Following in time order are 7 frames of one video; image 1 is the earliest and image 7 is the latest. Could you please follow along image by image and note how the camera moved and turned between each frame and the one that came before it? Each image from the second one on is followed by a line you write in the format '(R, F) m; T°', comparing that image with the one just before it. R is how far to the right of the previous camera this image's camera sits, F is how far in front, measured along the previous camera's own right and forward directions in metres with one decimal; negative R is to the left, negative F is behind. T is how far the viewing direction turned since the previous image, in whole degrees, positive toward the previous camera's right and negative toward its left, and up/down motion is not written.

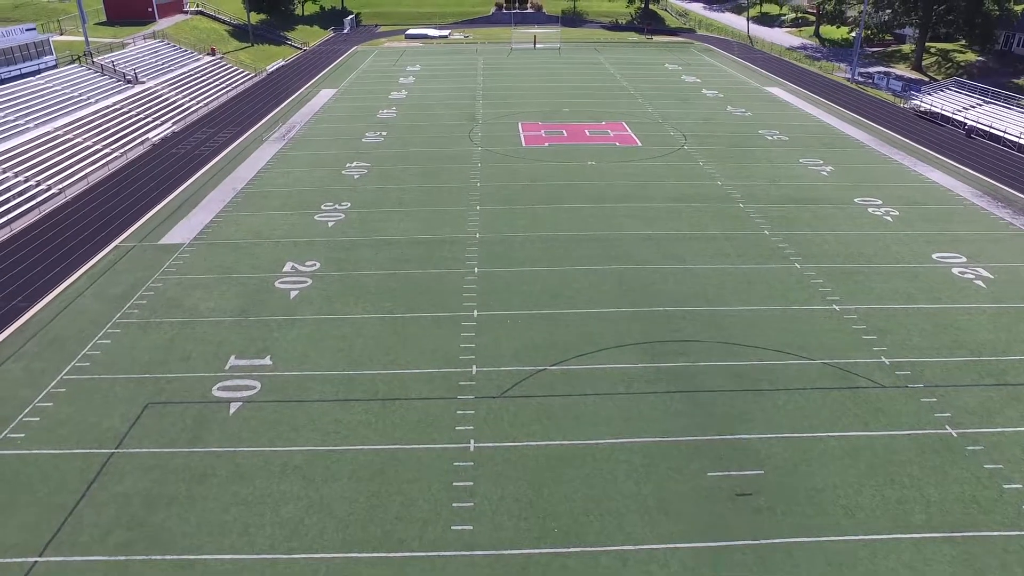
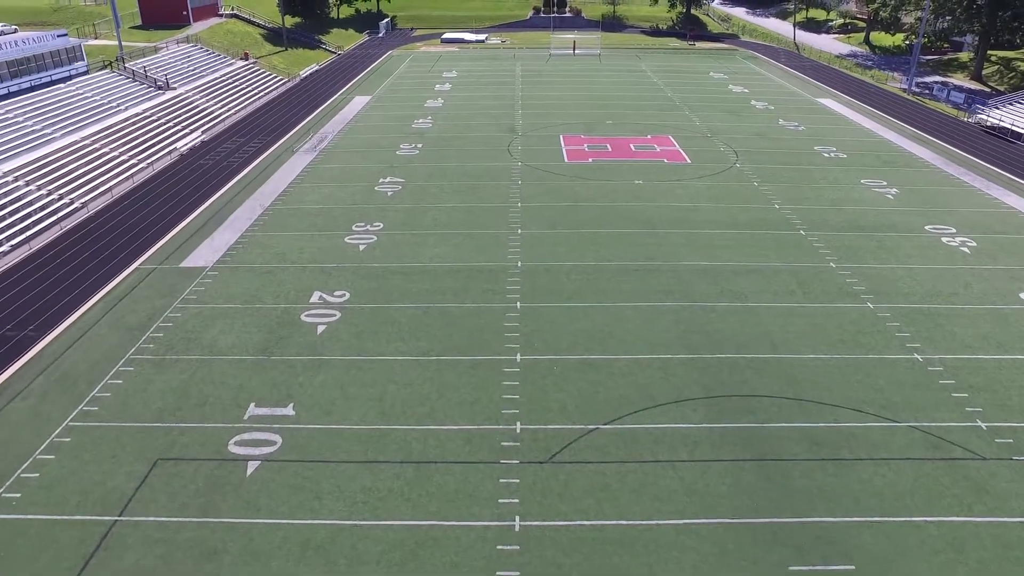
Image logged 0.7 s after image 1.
(-0.3, +1.1) m; -2°
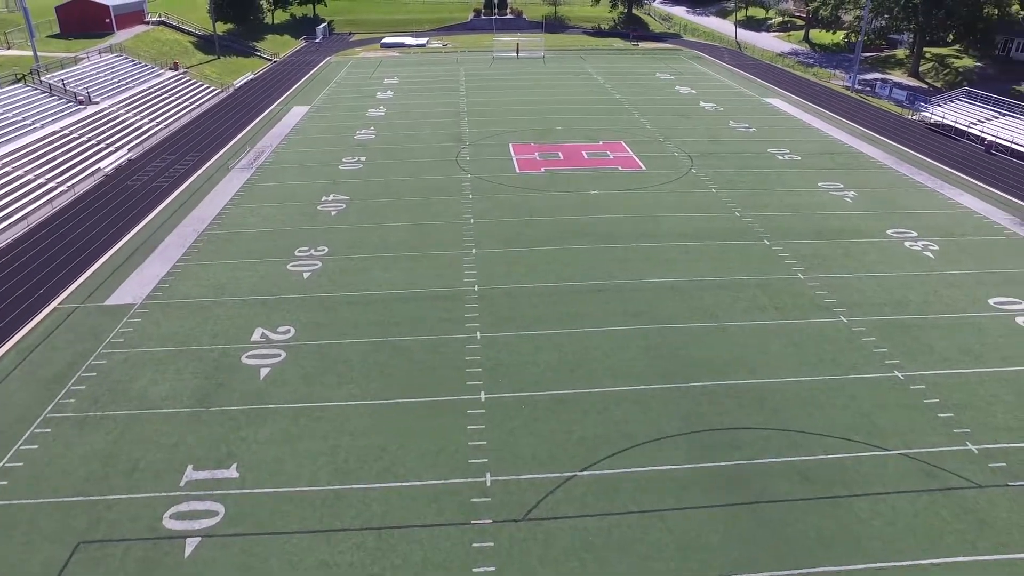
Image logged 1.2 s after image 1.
(-0.2, +0.9) m; +4°
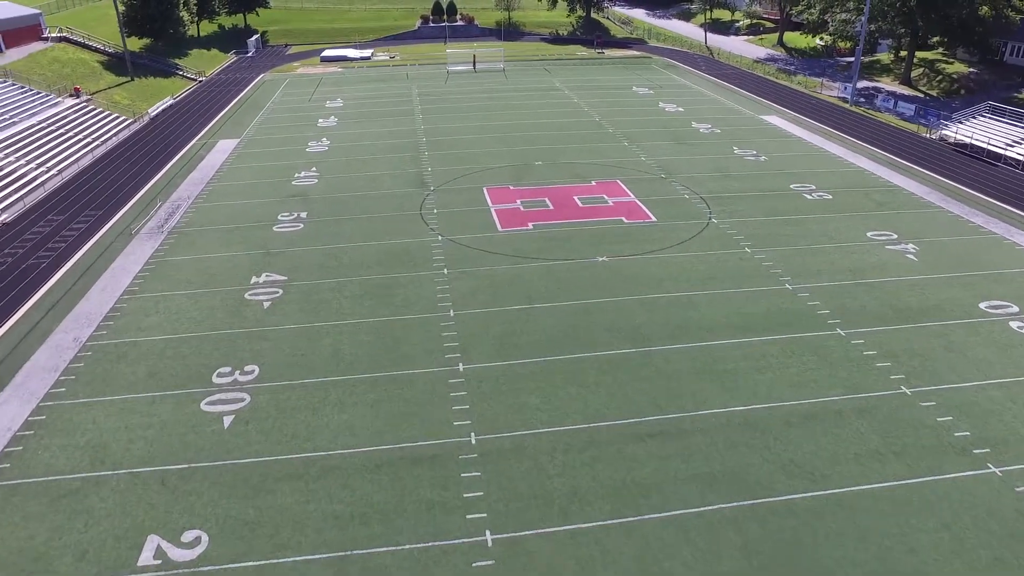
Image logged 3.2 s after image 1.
(-0.7, +4.1) m; +4°
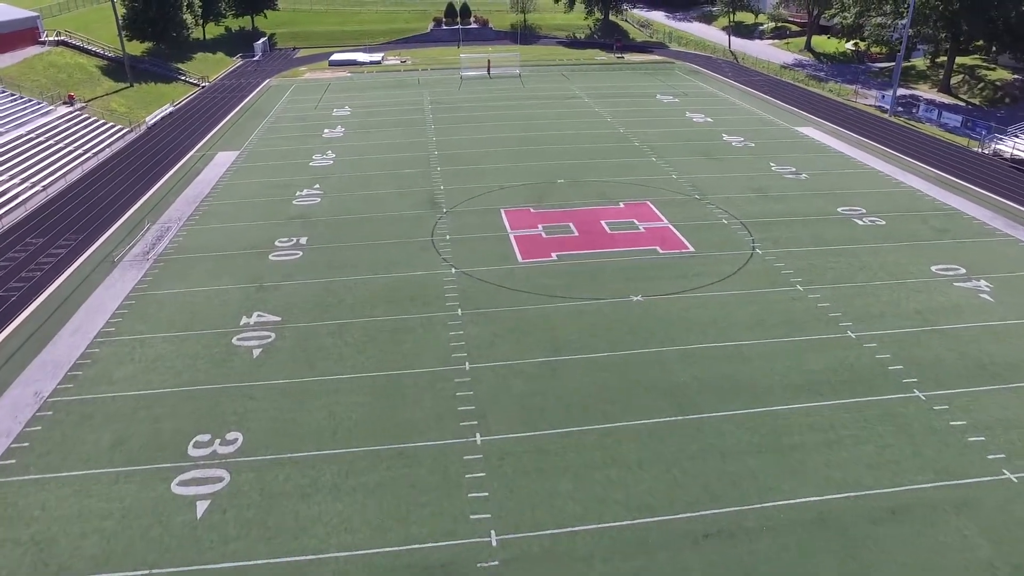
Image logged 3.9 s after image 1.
(-0.2, +1.7) m; -1°
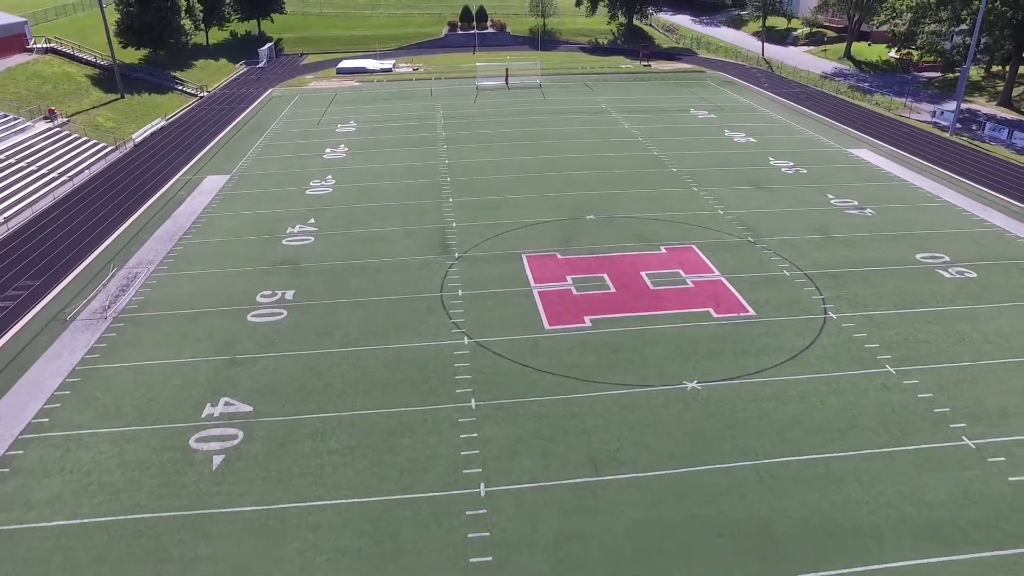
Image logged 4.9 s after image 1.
(-0.2, +2.5) m; -1°
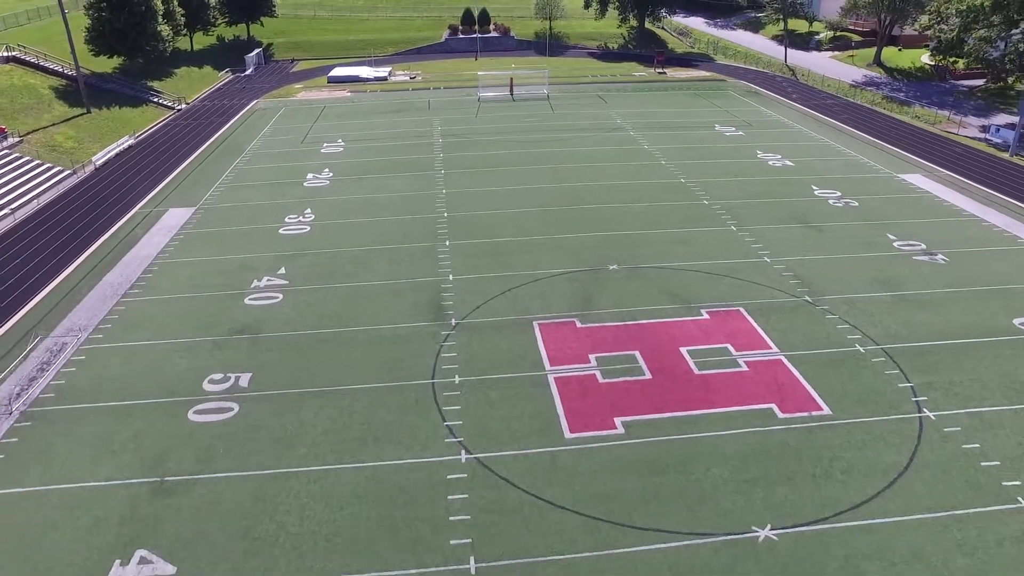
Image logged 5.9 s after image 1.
(-0.1, +2.7) m; 0°
